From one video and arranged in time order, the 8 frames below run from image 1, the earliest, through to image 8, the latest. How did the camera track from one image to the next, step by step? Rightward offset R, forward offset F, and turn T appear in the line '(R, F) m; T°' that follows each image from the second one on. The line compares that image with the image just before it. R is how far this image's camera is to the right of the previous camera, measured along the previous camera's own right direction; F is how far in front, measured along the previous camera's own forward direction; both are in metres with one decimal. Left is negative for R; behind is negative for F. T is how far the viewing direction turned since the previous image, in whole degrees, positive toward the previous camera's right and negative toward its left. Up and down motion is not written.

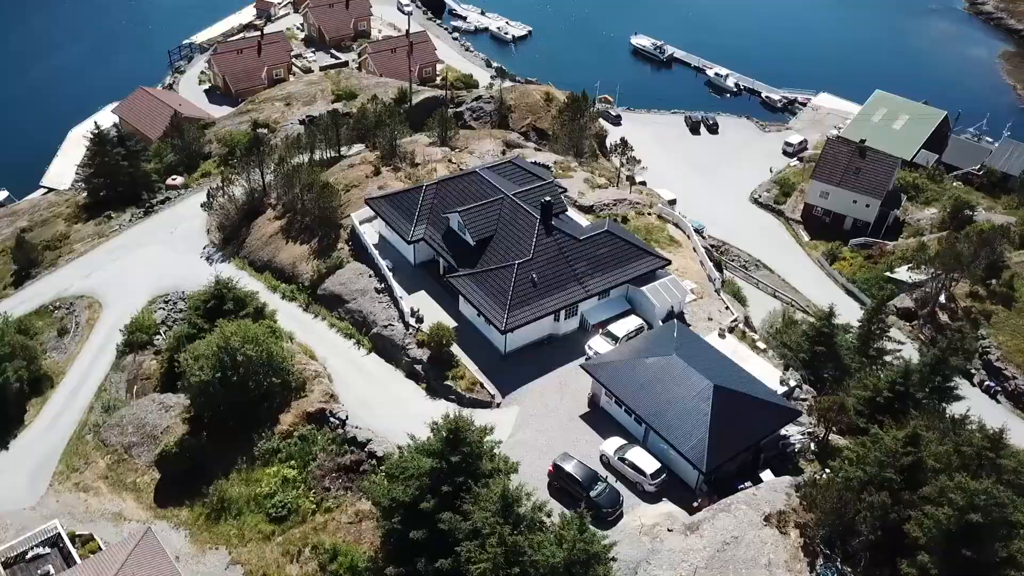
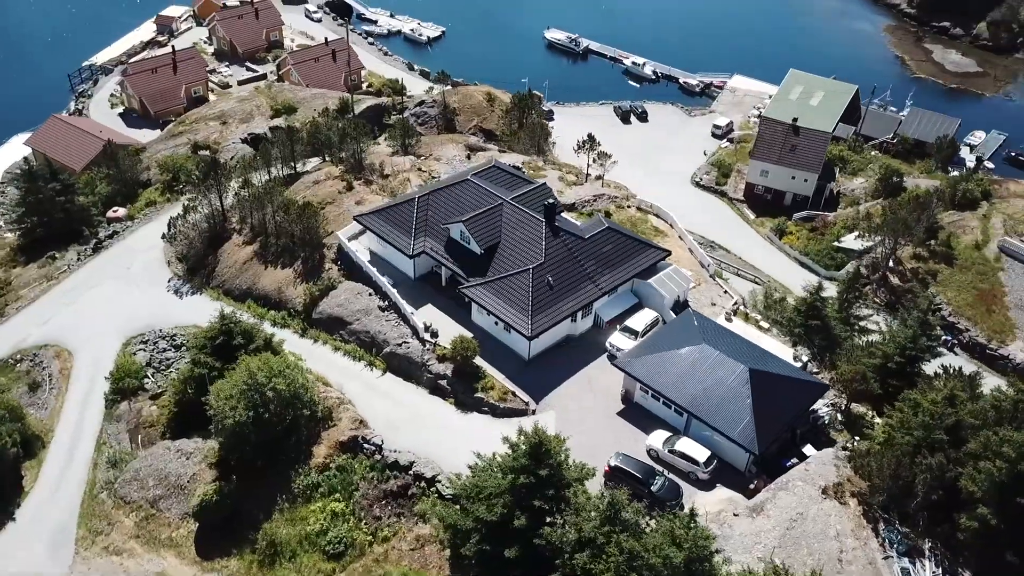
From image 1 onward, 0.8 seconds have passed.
(-4.8, +0.4) m; +7°
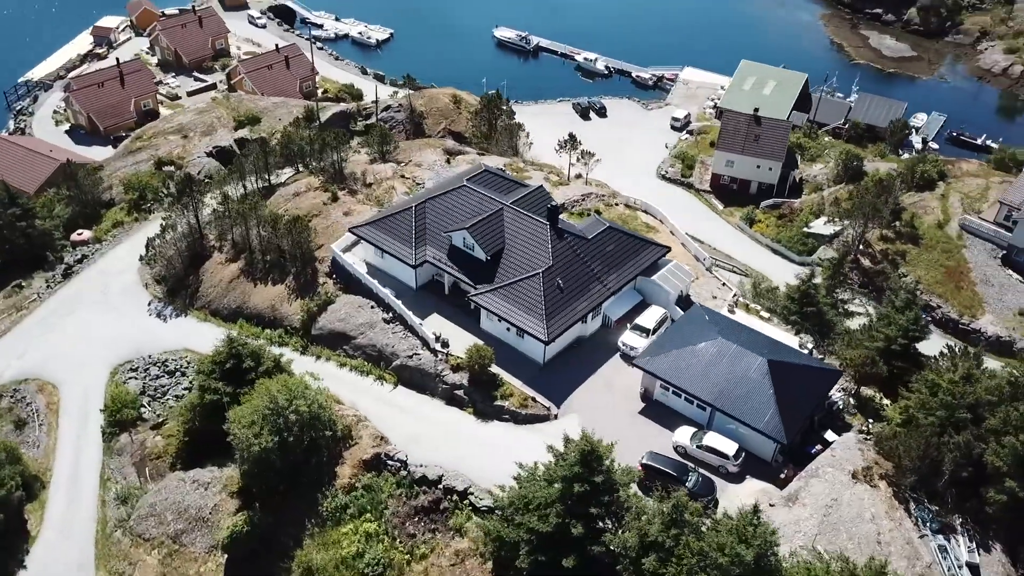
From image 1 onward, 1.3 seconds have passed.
(-2.9, +0.3) m; +4°
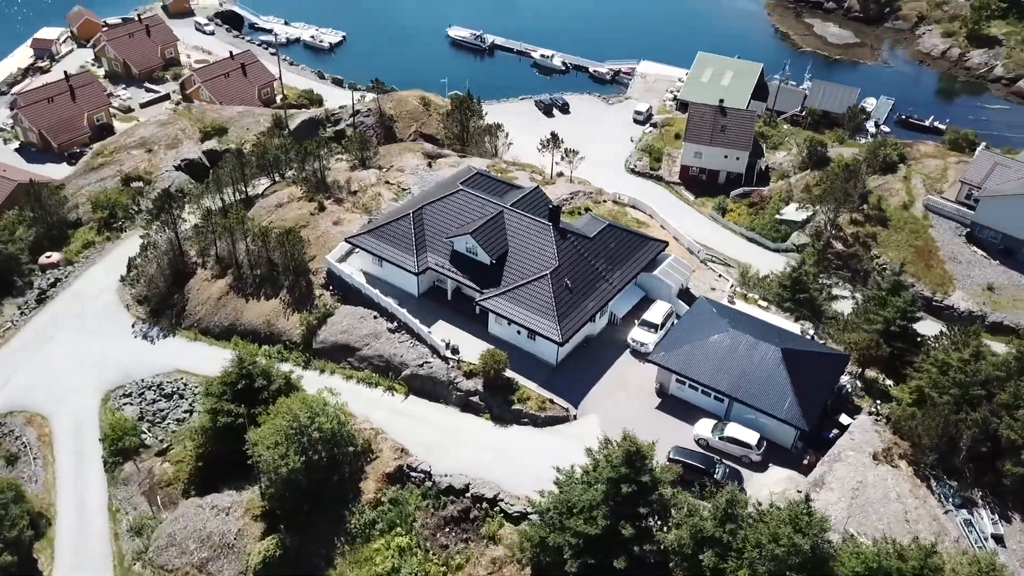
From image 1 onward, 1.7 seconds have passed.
(-2.5, +0.2) m; +4°
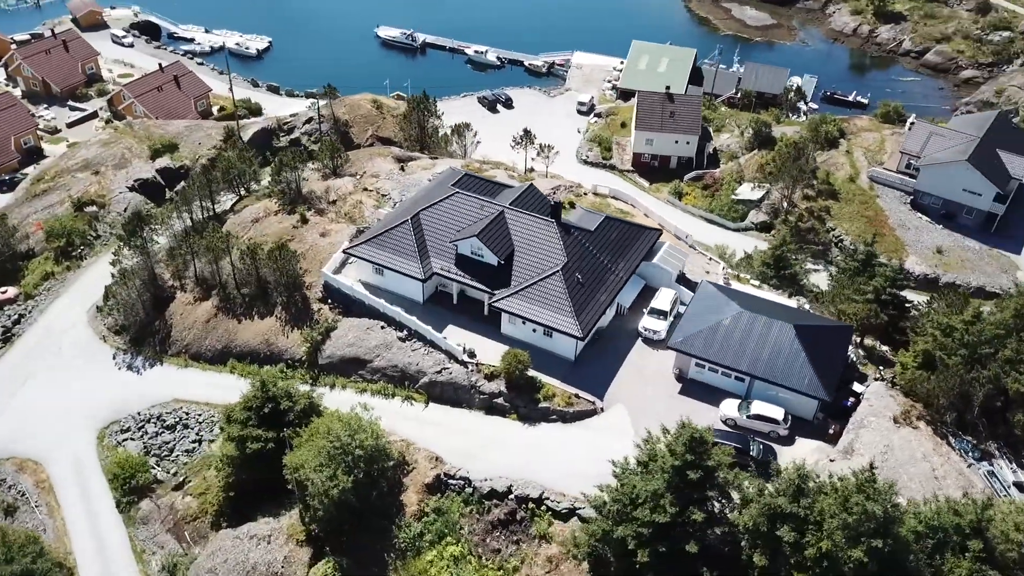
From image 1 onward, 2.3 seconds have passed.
(-3.9, +0.2) m; +6°
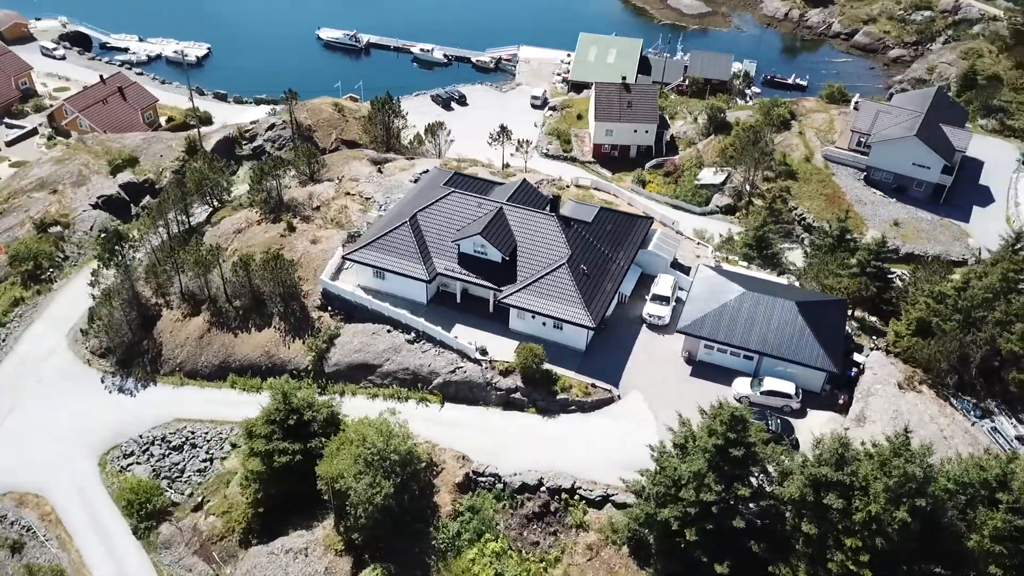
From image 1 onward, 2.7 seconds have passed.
(-3.0, -0.1) m; +5°
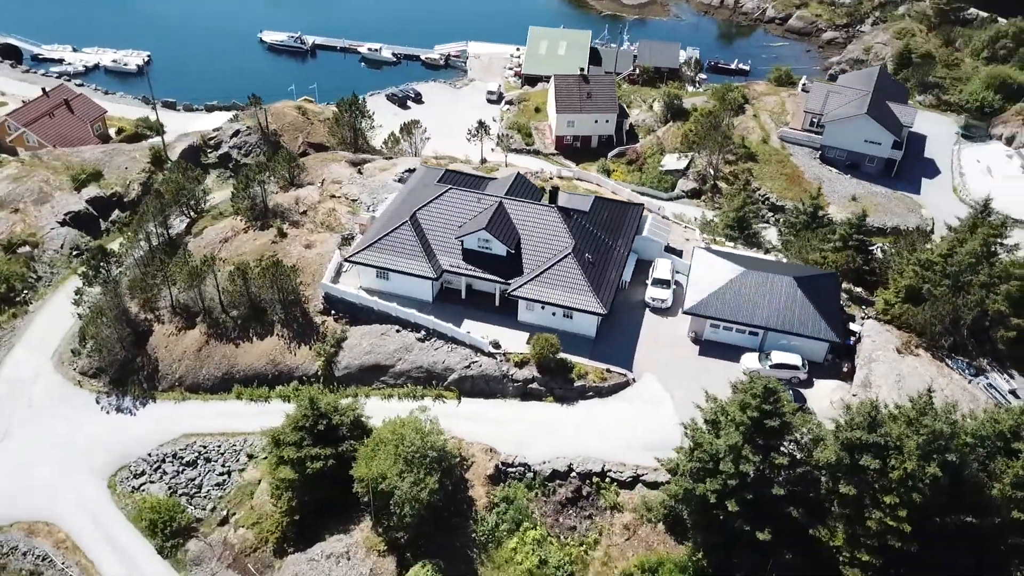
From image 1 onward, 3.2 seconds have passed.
(-3.0, -0.3) m; +4°
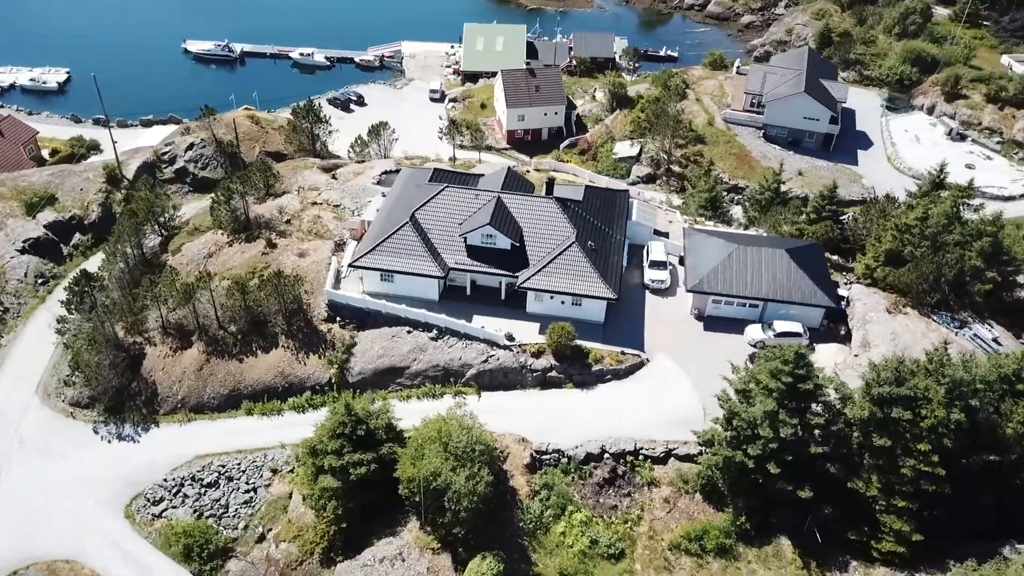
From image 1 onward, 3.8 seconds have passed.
(-3.8, -0.3) m; +6°
